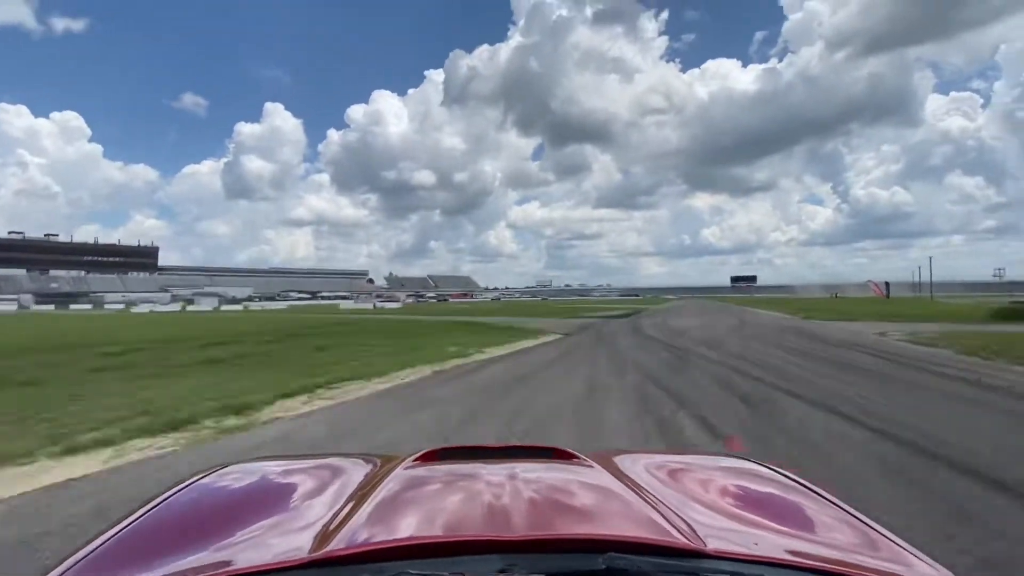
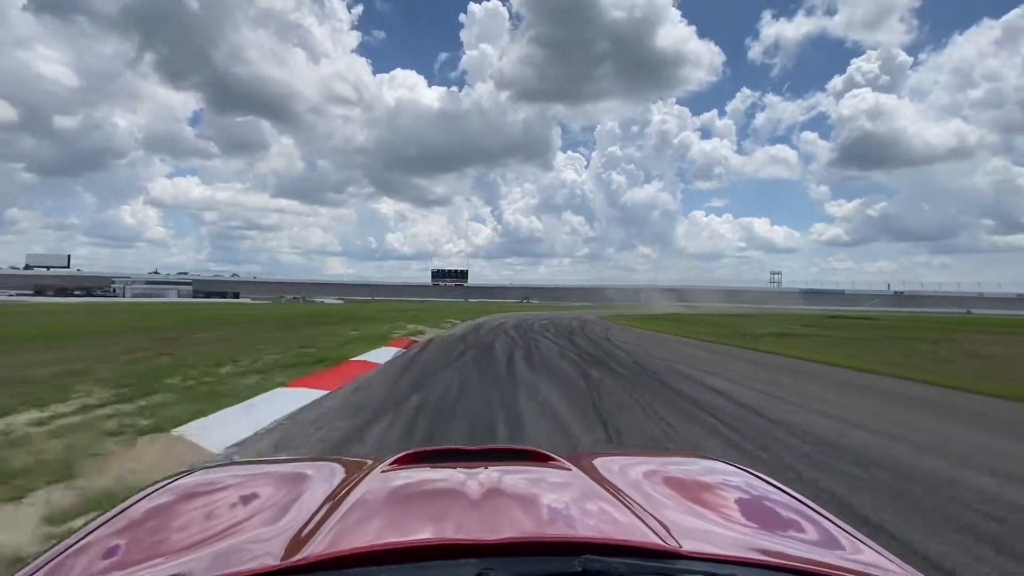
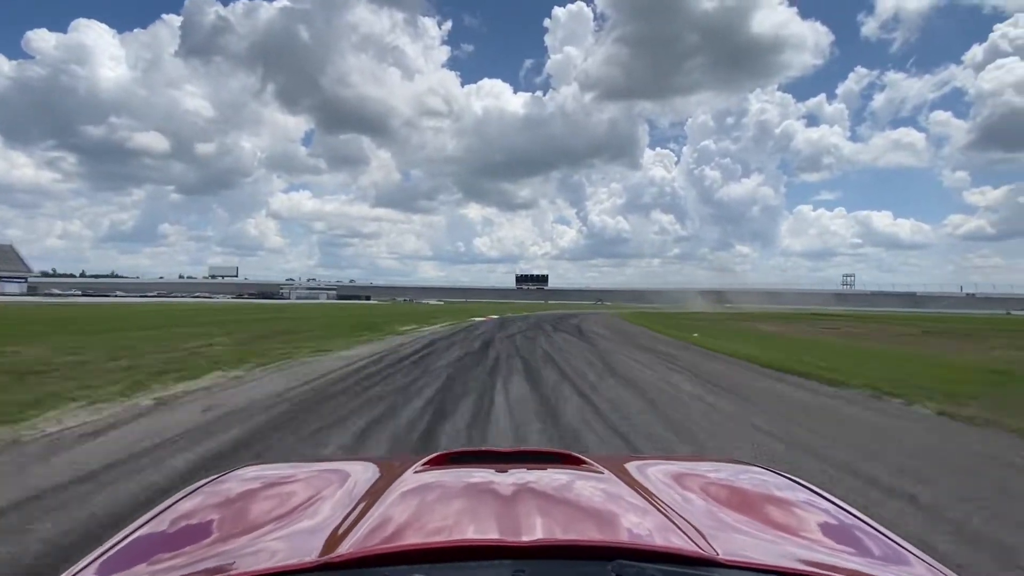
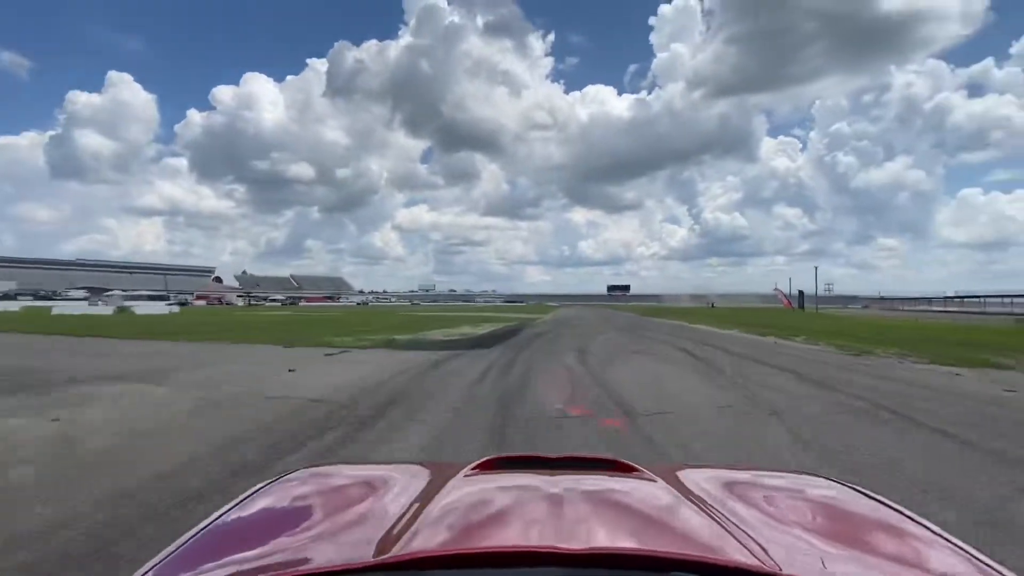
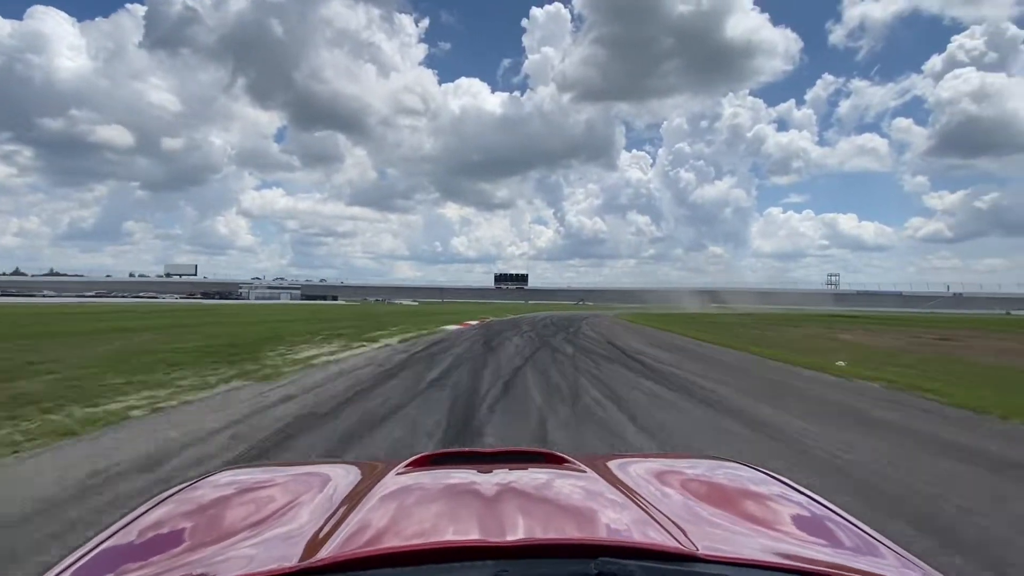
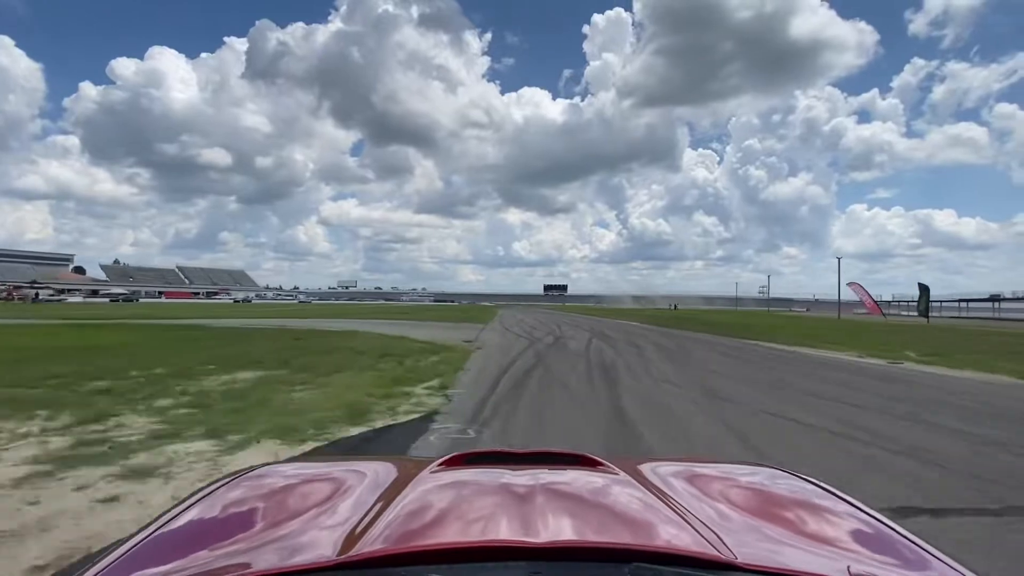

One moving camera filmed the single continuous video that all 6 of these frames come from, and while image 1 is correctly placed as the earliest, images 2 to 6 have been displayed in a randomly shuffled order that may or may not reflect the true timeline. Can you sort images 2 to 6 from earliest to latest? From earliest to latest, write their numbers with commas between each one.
4, 6, 3, 5, 2
